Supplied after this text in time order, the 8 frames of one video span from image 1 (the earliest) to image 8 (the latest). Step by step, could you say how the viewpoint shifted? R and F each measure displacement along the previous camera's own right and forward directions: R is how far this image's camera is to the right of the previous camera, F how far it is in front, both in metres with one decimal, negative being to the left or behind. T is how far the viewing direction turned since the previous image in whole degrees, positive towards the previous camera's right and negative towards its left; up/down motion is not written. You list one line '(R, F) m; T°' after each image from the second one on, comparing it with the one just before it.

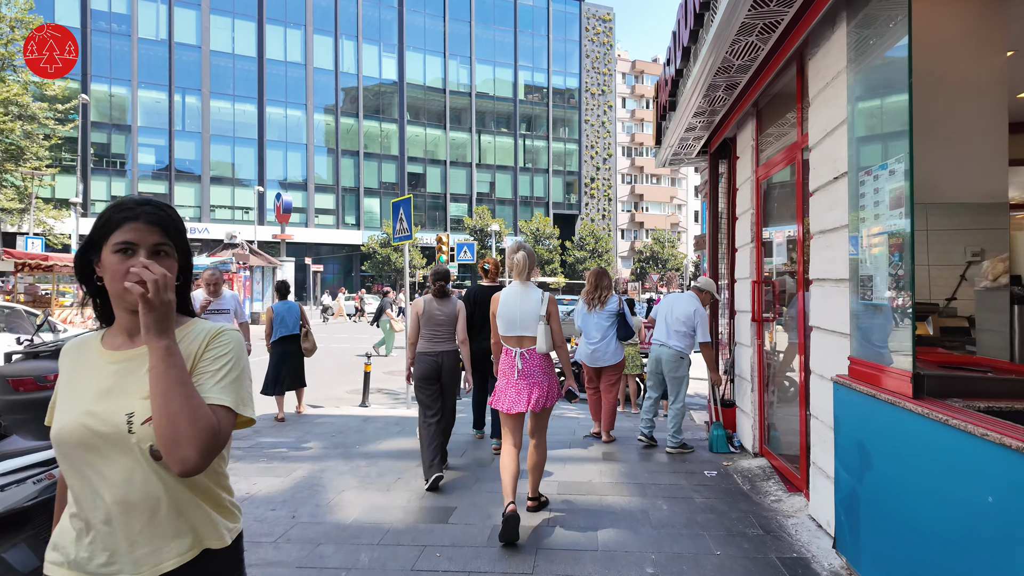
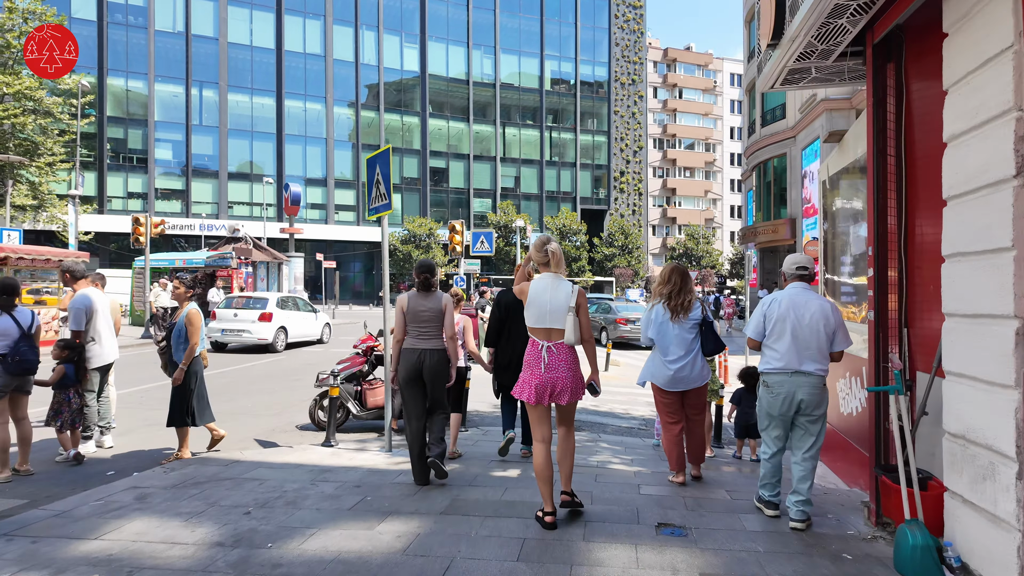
(0.0, +2.4) m; -3°
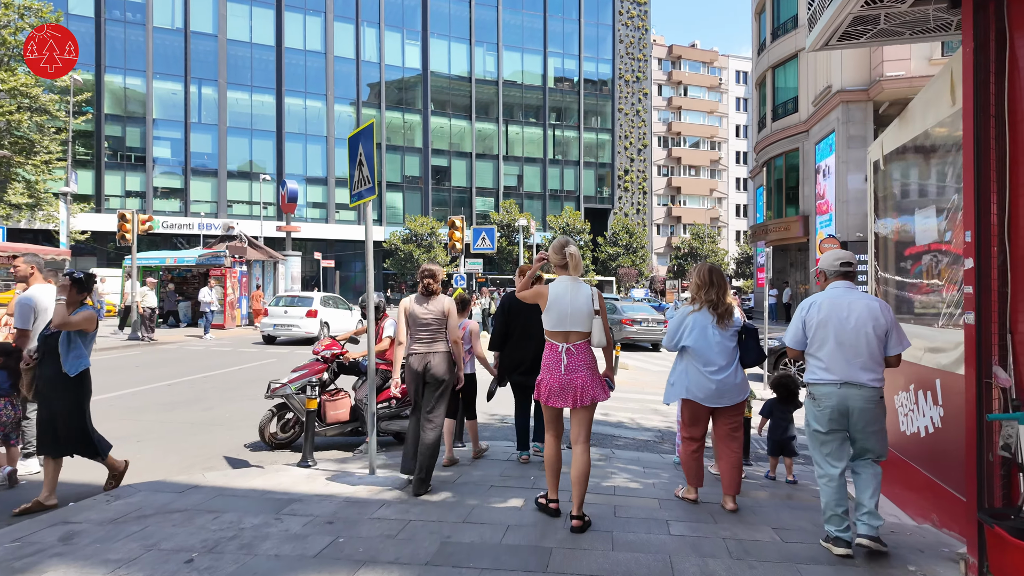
(0.0, +0.7) m; 0°
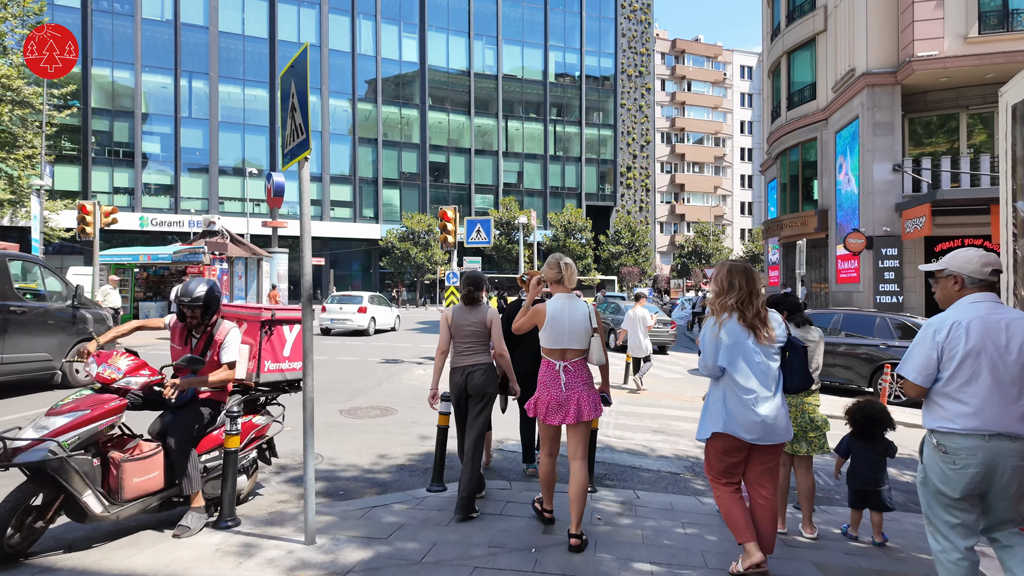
(0.0, +1.4) m; 0°
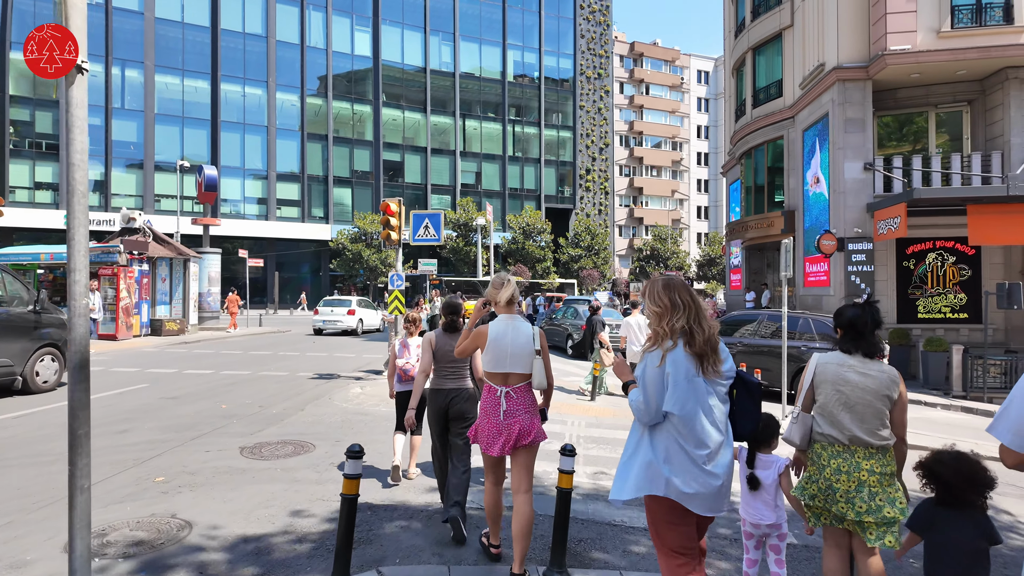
(+0.1, +1.5) m; +4°
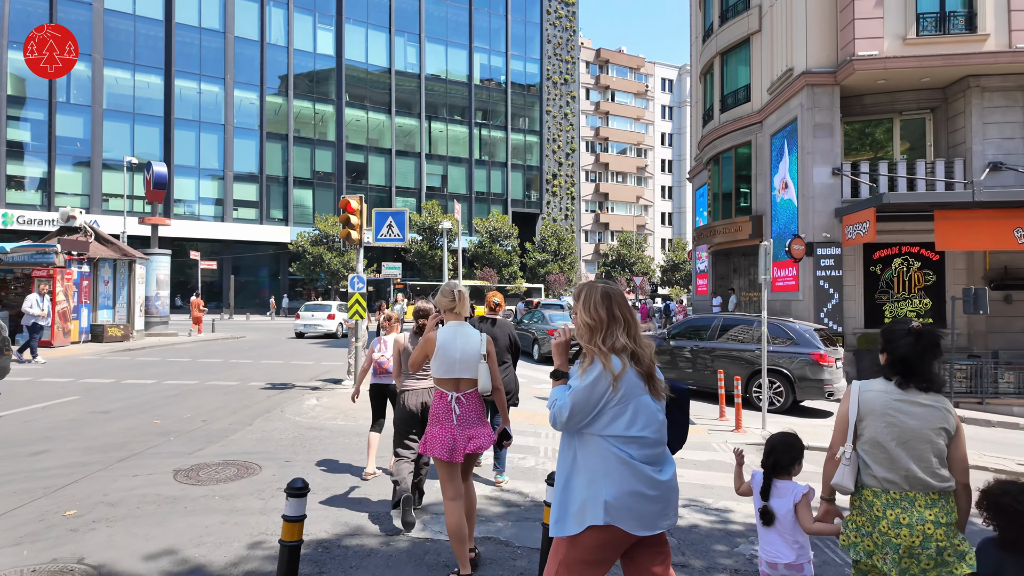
(-0.1, +0.6) m; +3°
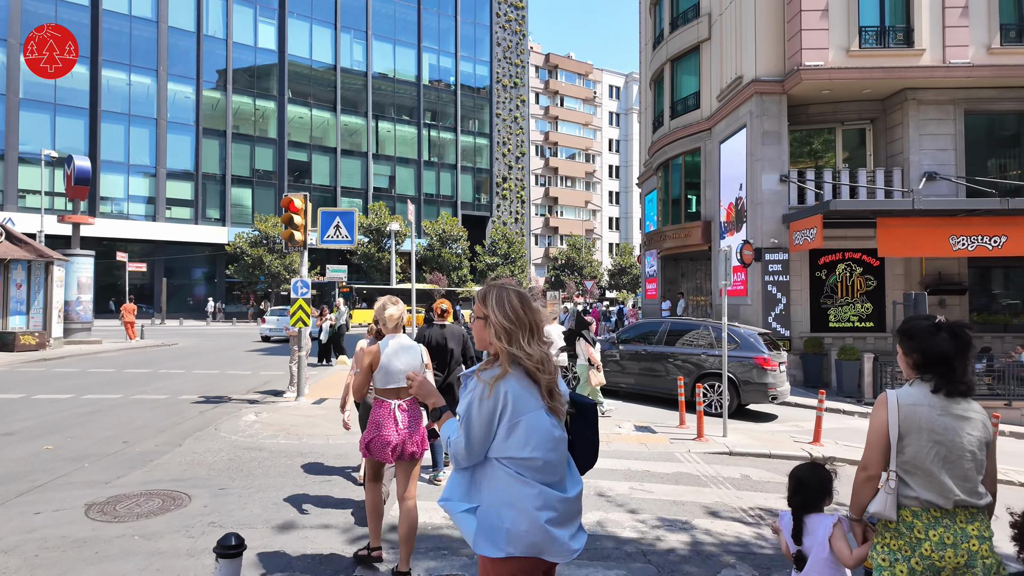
(-0.1, +0.4) m; +5°
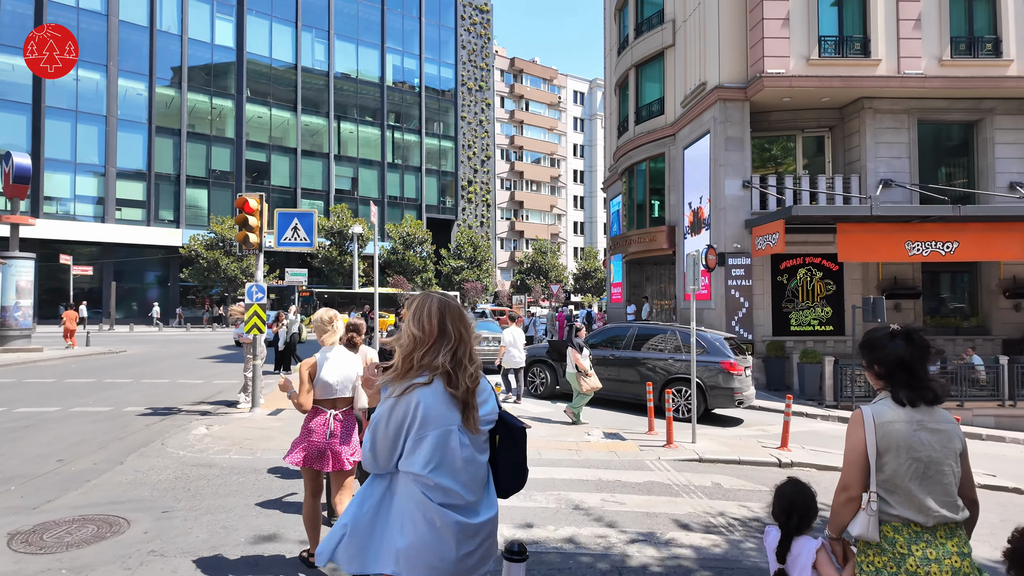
(0.0, +0.2) m; +3°
